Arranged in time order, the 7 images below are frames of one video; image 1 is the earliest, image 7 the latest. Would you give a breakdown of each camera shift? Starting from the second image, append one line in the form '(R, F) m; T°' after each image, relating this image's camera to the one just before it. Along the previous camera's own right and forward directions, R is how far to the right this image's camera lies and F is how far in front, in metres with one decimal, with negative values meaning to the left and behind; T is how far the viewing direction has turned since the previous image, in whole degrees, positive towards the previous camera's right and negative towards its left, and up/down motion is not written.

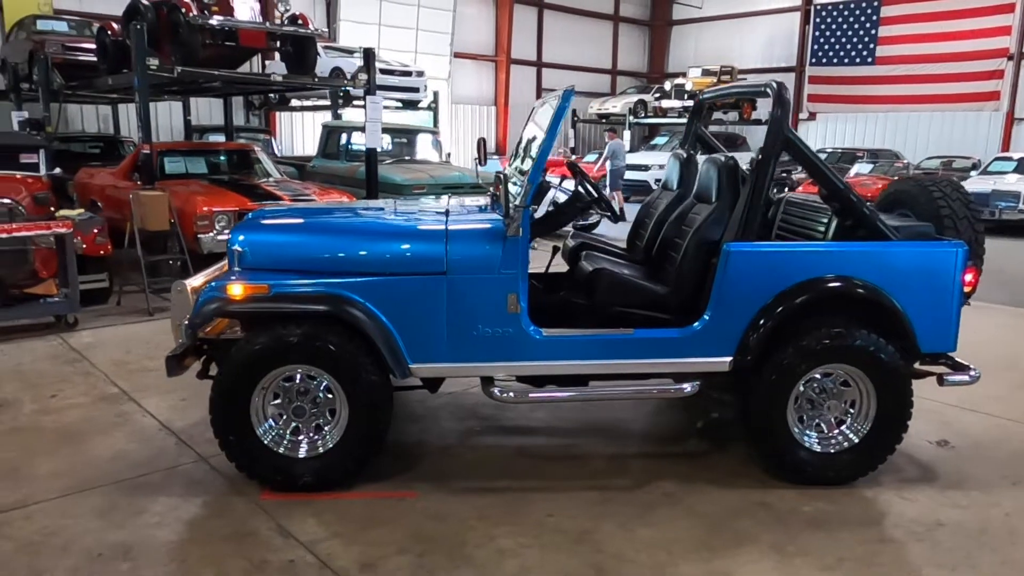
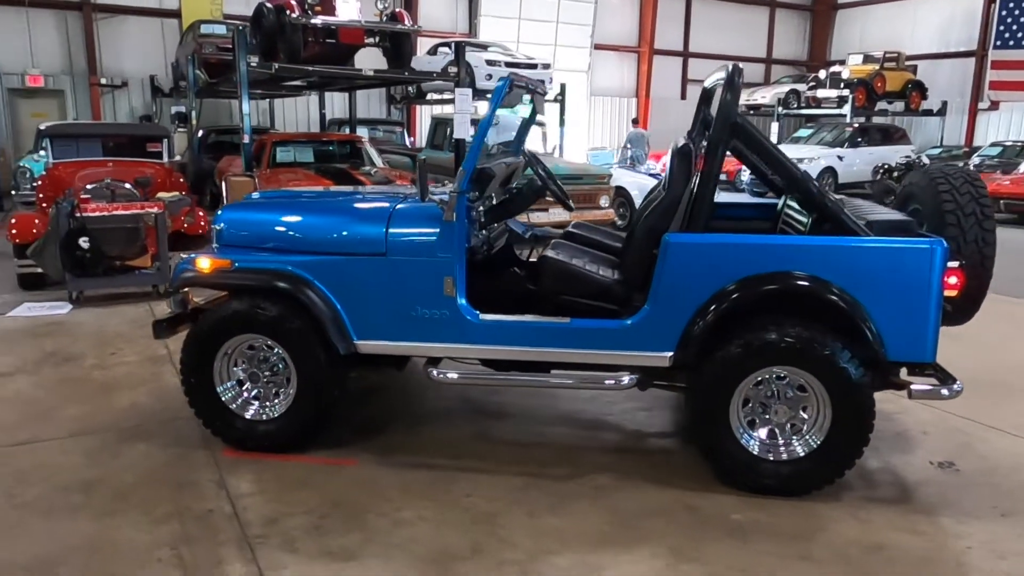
(+1.0, +0.1) m; -12°
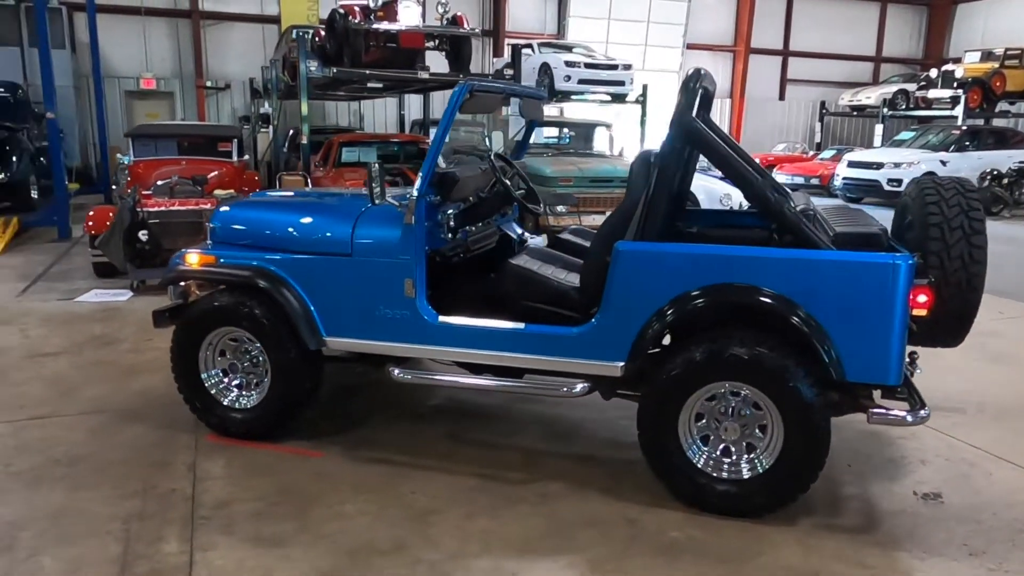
(+0.6, 0.0) m; -8°
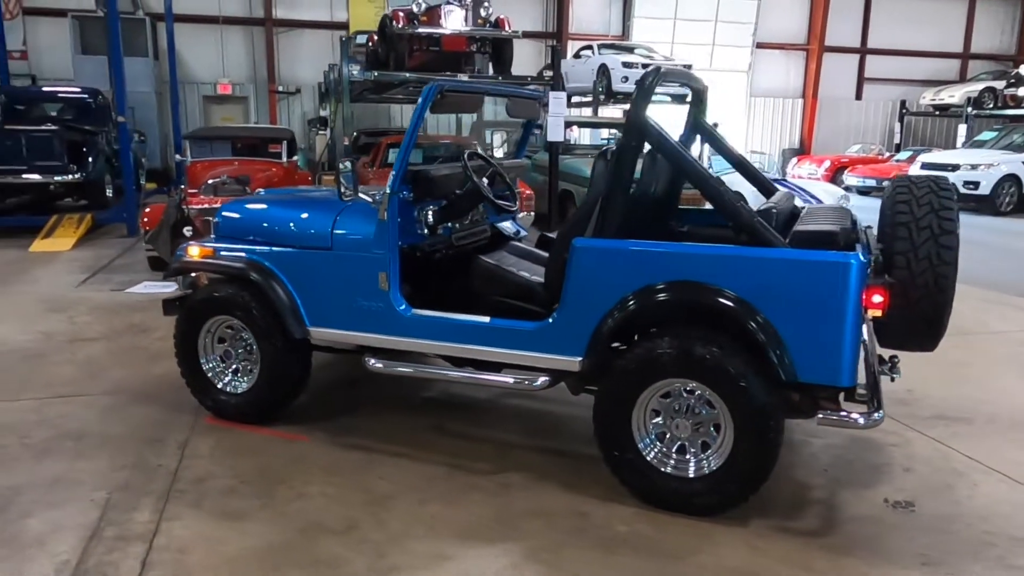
(+0.5, -0.1) m; -6°
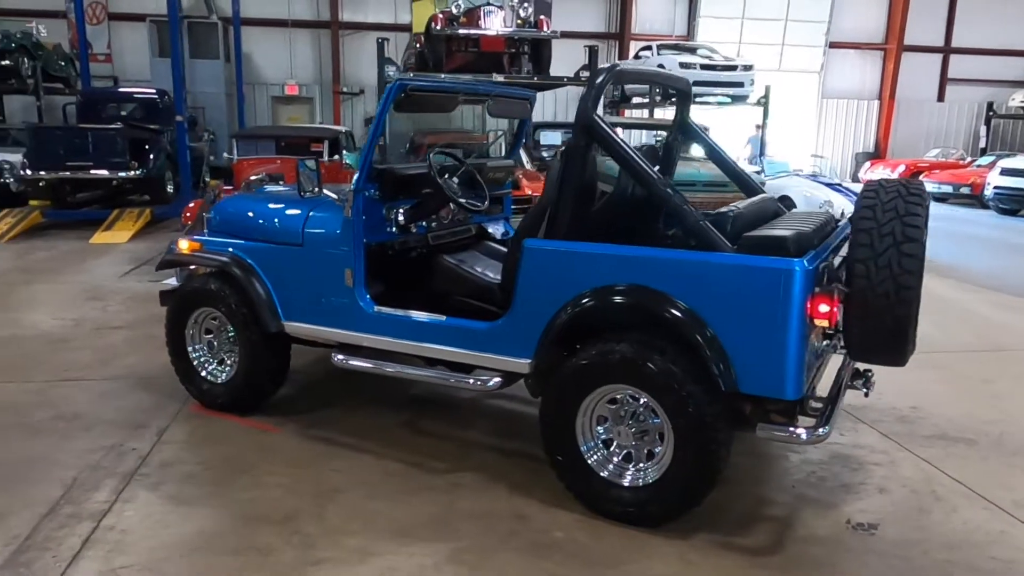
(+0.5, 0.0) m; -6°
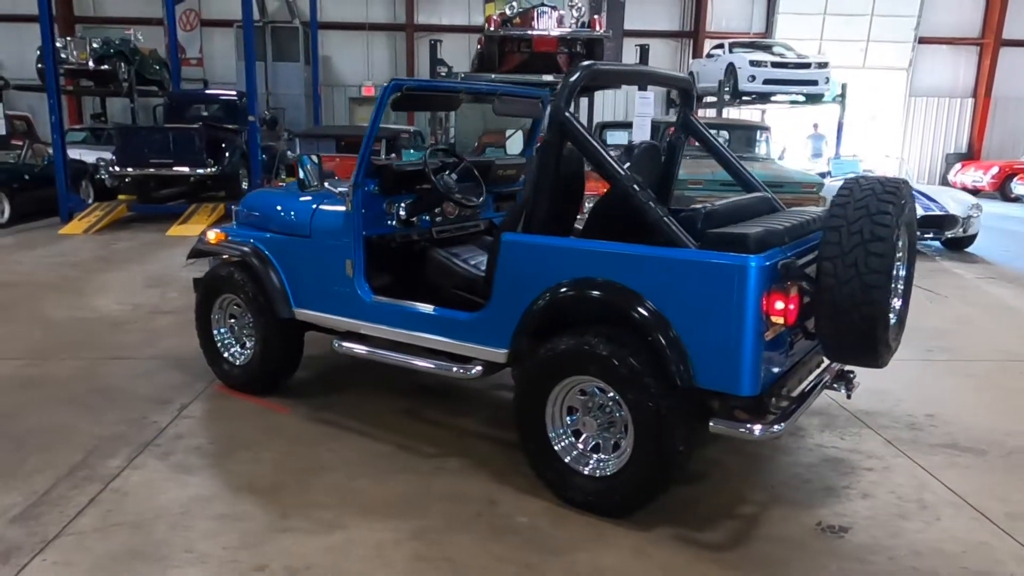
(+0.4, -0.1) m; -6°
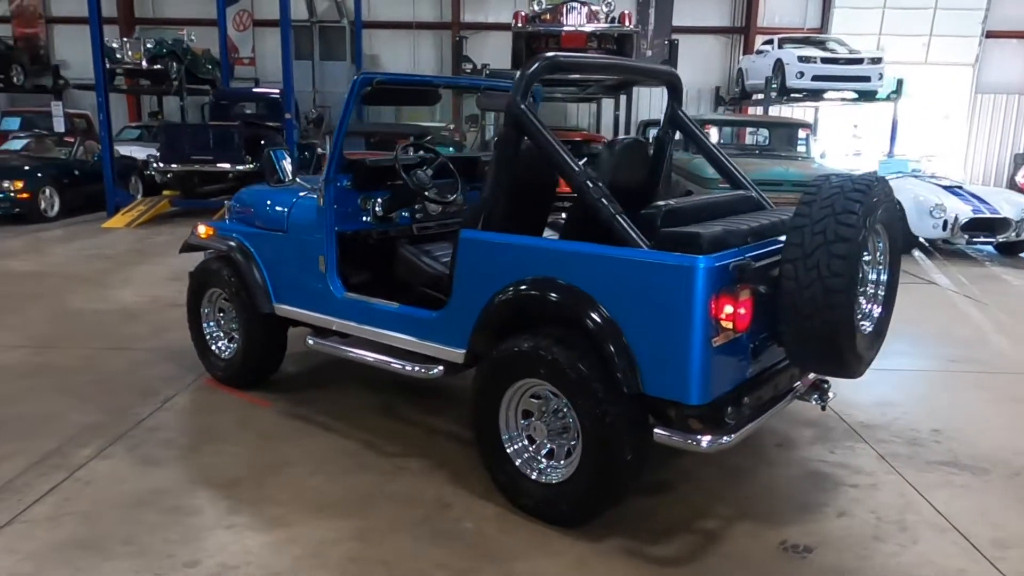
(+0.4, +0.1) m; -4°
